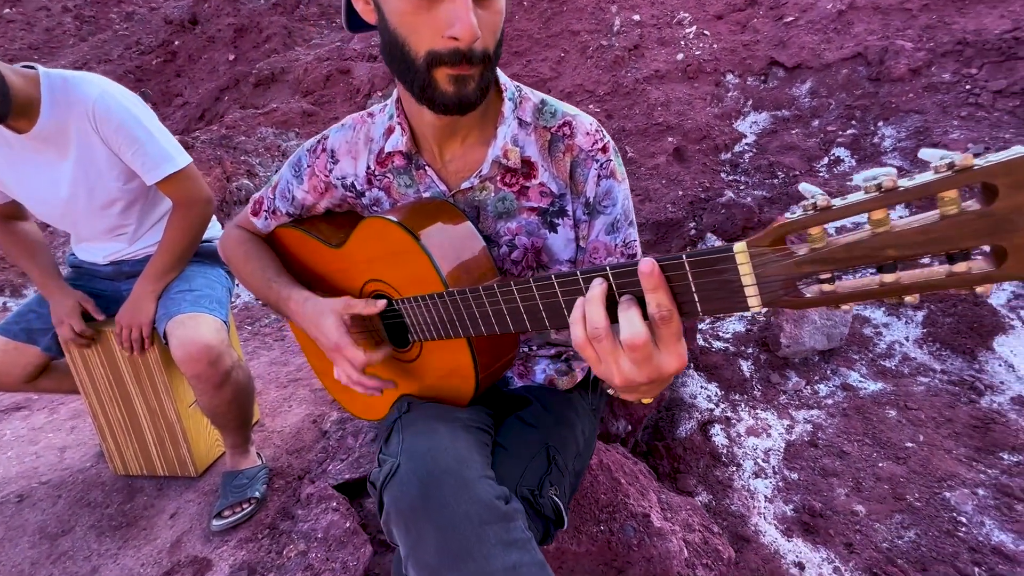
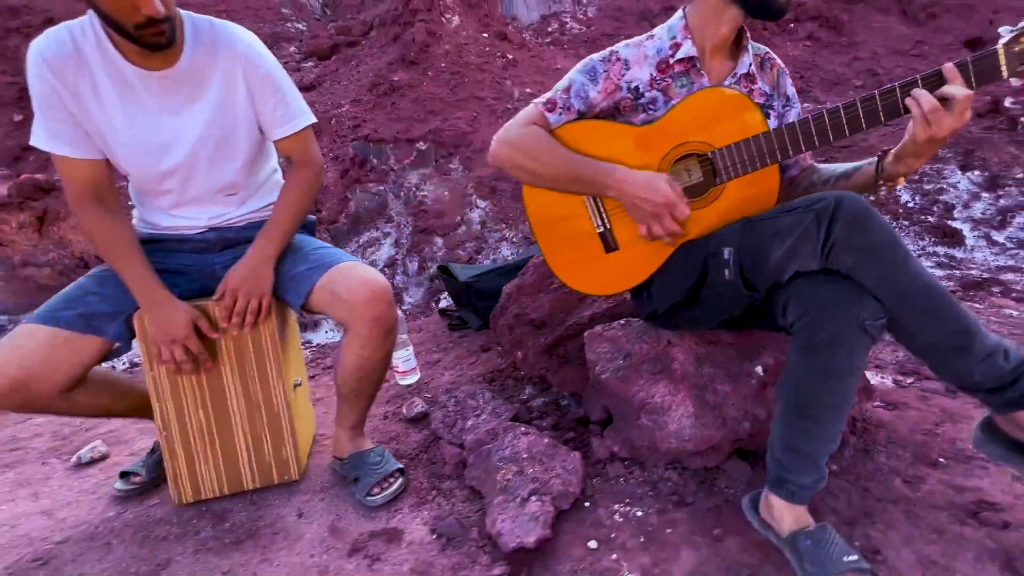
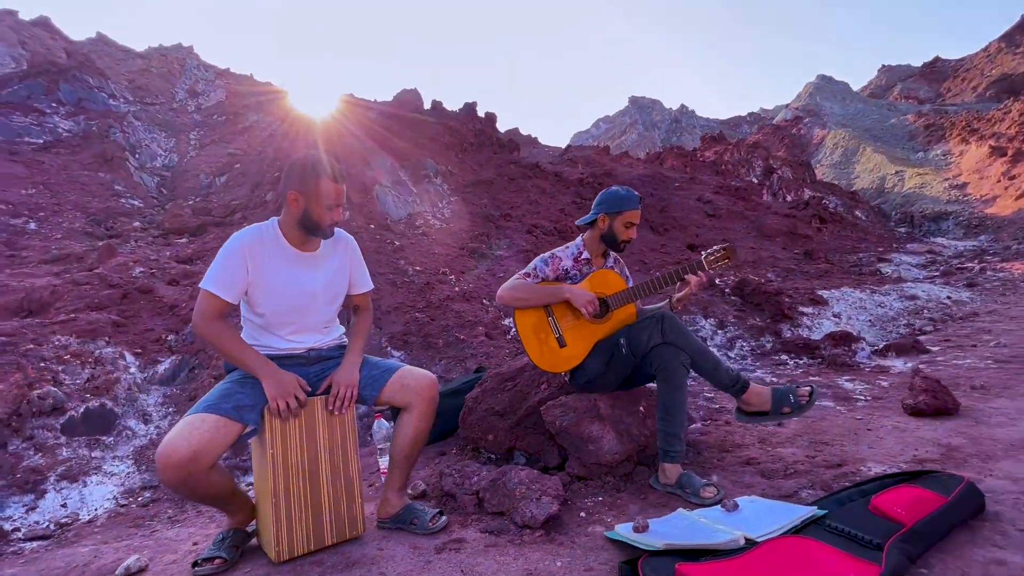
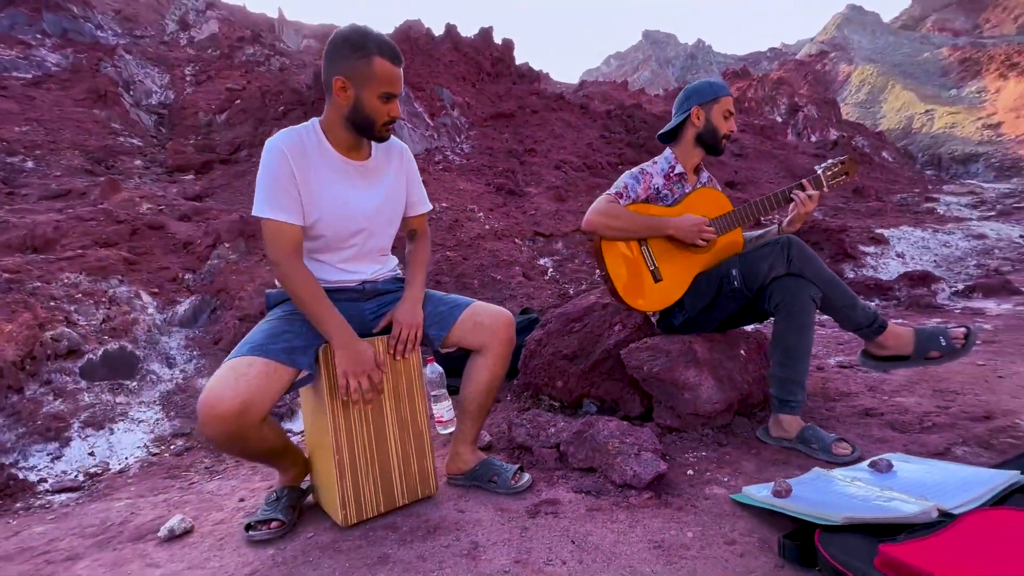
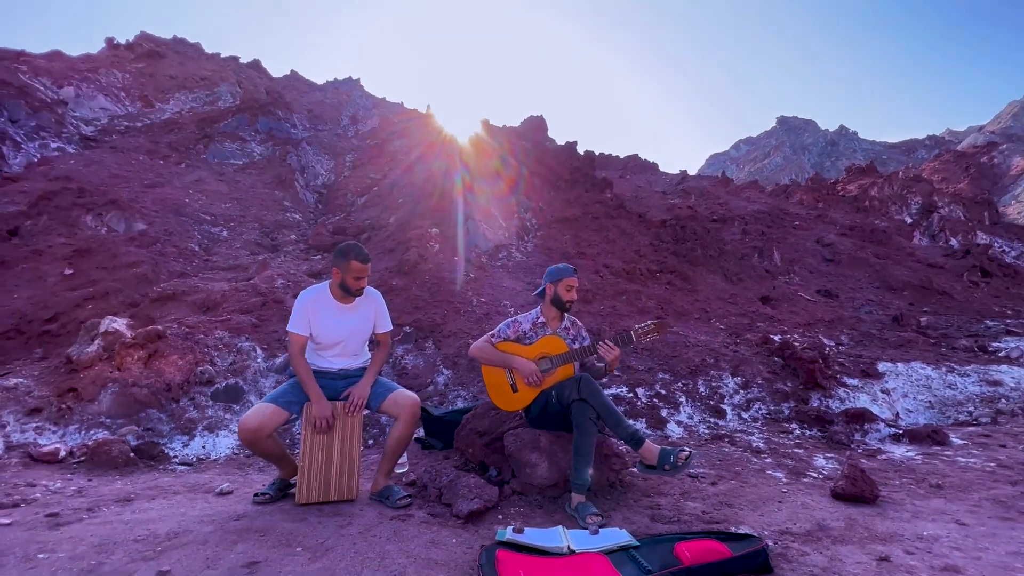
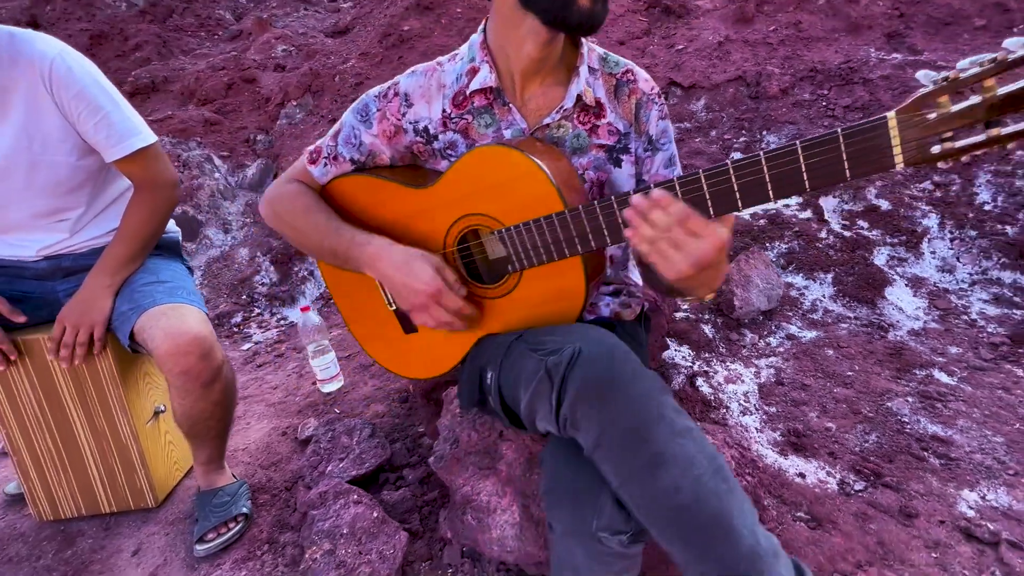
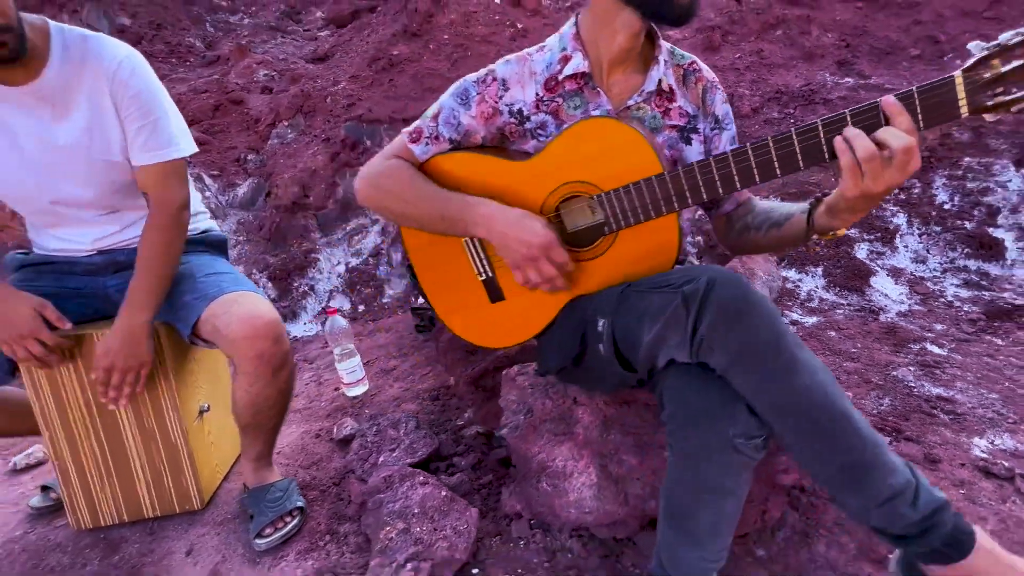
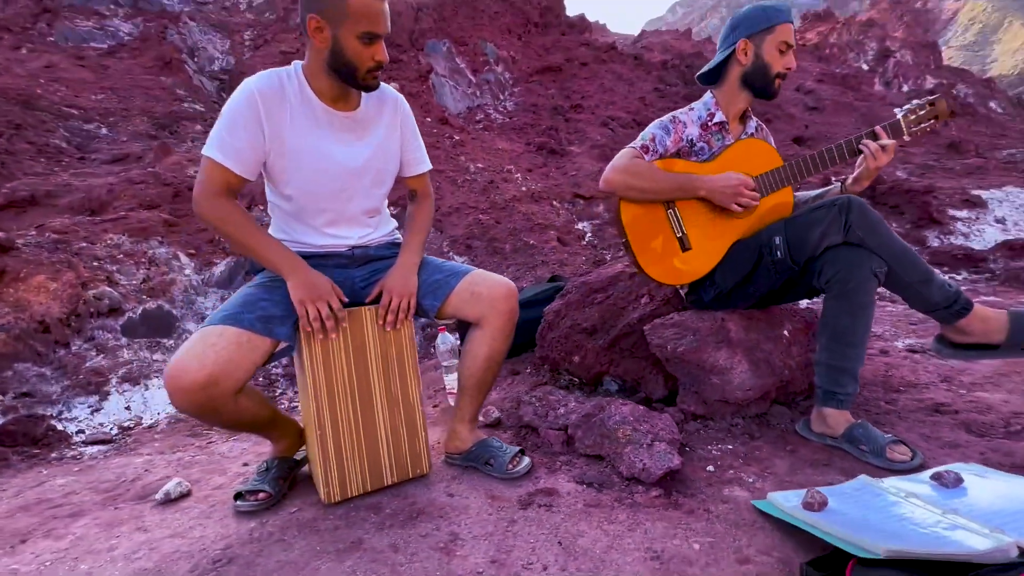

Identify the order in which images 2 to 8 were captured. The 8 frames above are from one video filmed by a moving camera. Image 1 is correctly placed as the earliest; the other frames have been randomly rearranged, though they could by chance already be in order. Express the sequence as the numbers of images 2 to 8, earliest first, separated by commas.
6, 7, 2, 8, 4, 3, 5
